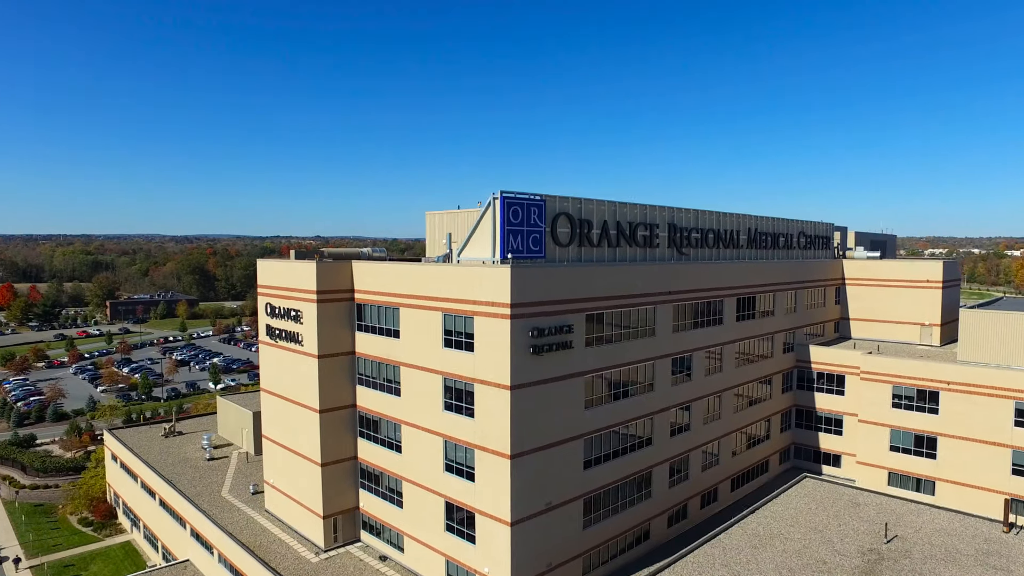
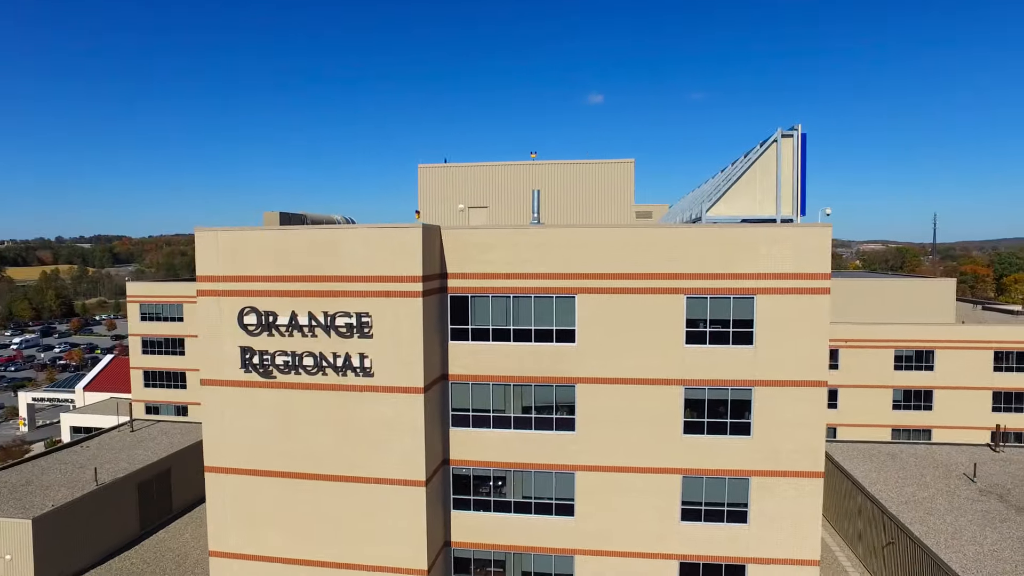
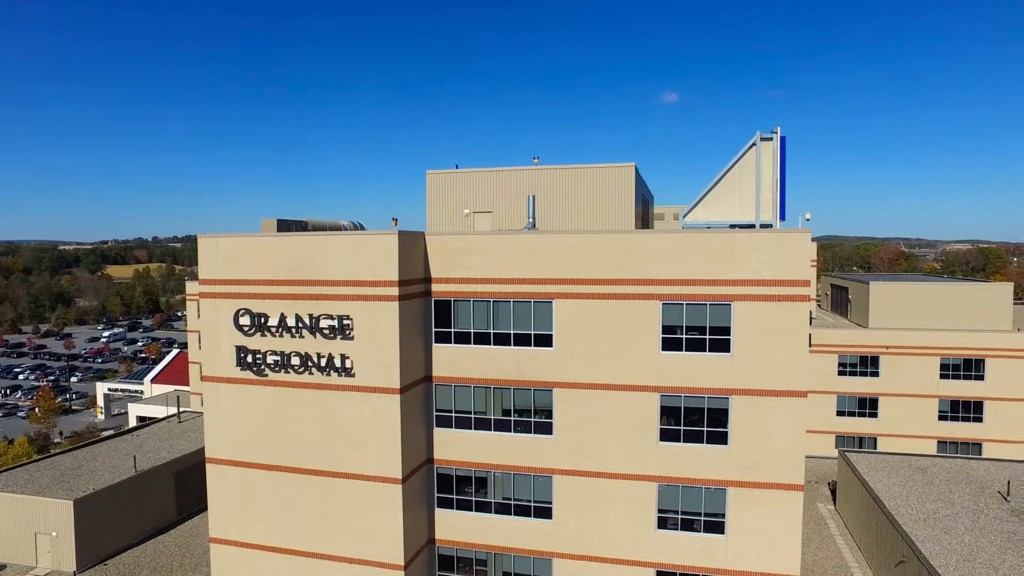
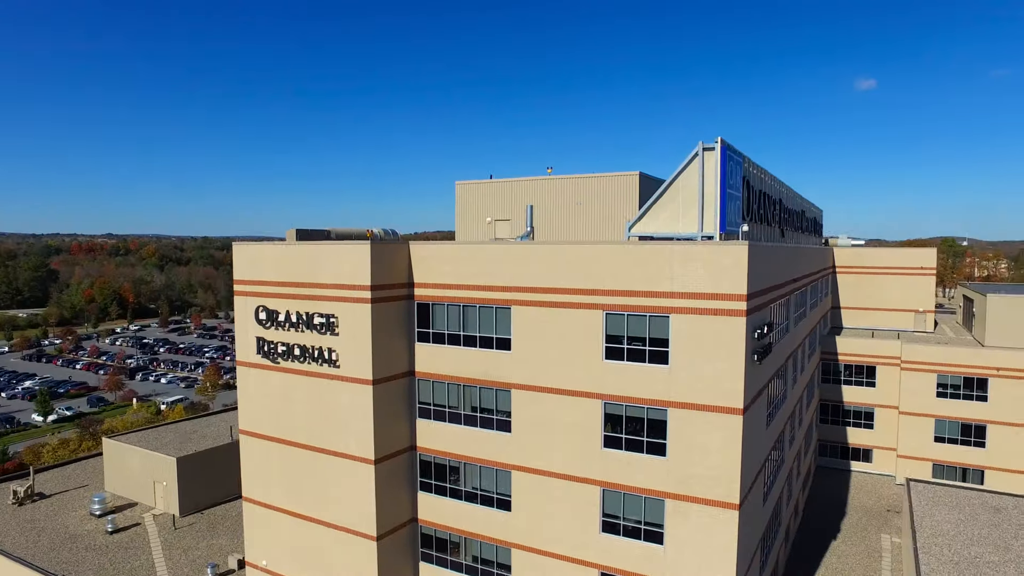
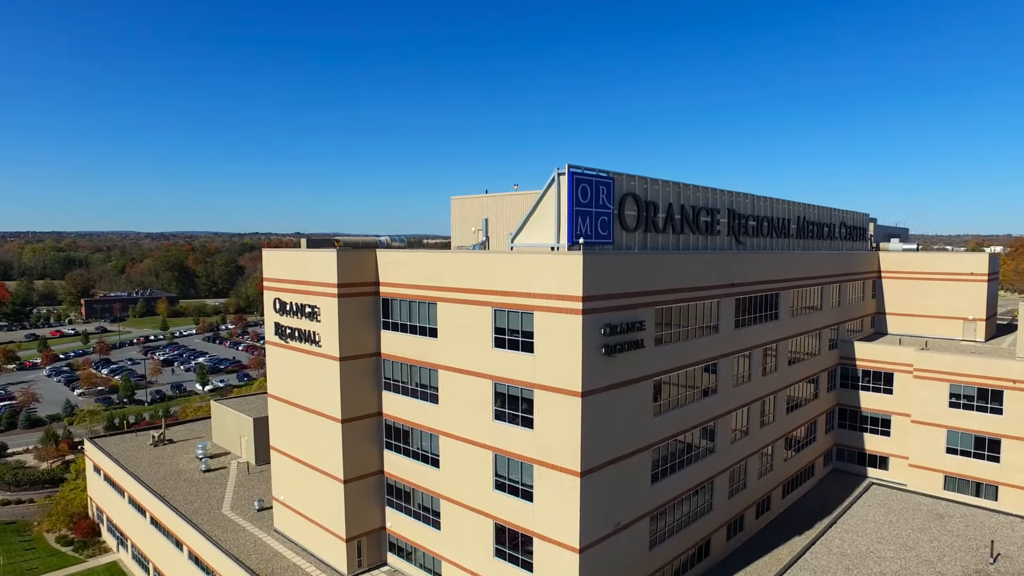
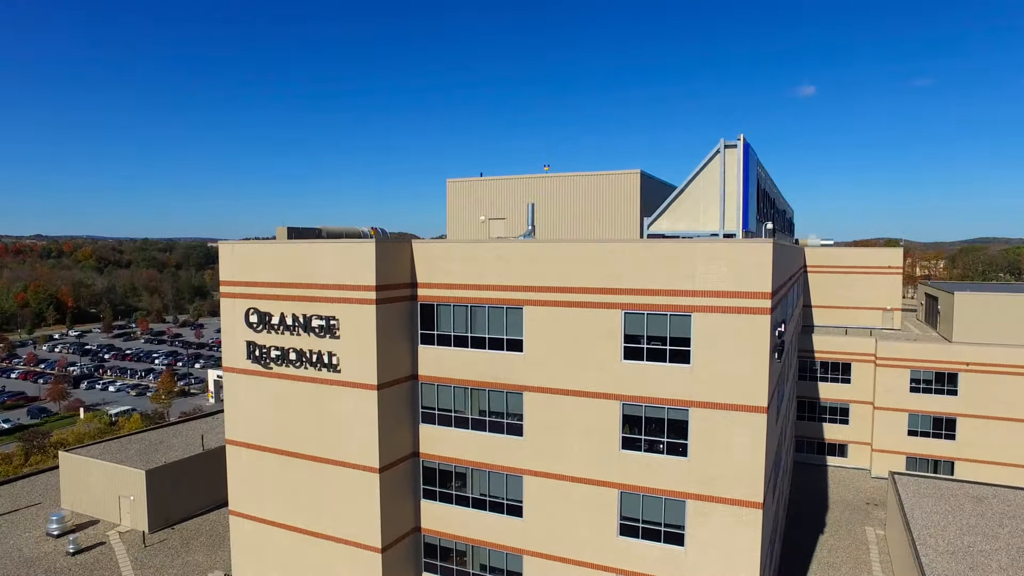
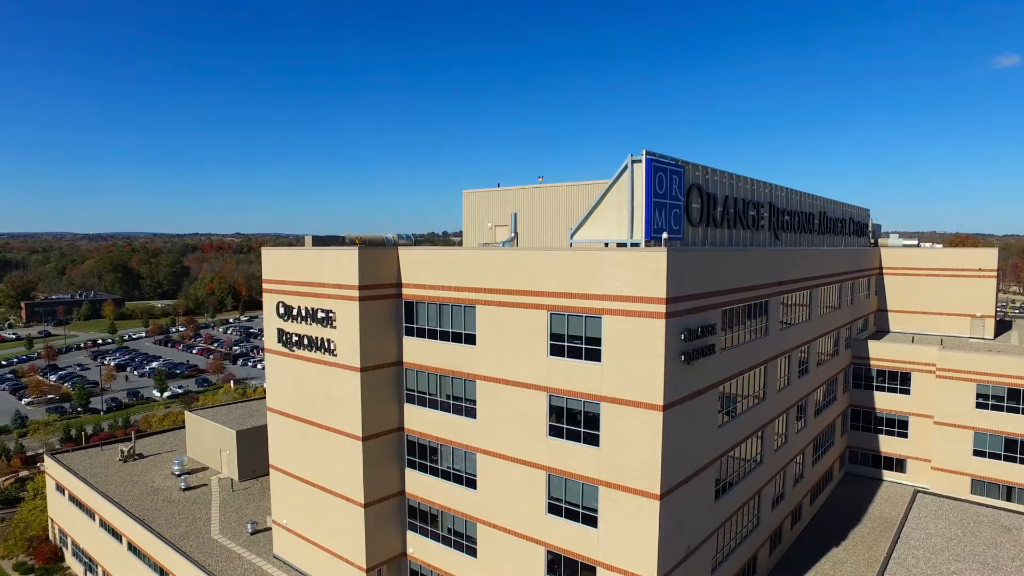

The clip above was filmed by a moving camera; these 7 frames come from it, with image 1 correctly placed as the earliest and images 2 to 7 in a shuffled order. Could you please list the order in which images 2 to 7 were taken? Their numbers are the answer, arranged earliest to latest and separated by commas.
5, 7, 4, 6, 3, 2
